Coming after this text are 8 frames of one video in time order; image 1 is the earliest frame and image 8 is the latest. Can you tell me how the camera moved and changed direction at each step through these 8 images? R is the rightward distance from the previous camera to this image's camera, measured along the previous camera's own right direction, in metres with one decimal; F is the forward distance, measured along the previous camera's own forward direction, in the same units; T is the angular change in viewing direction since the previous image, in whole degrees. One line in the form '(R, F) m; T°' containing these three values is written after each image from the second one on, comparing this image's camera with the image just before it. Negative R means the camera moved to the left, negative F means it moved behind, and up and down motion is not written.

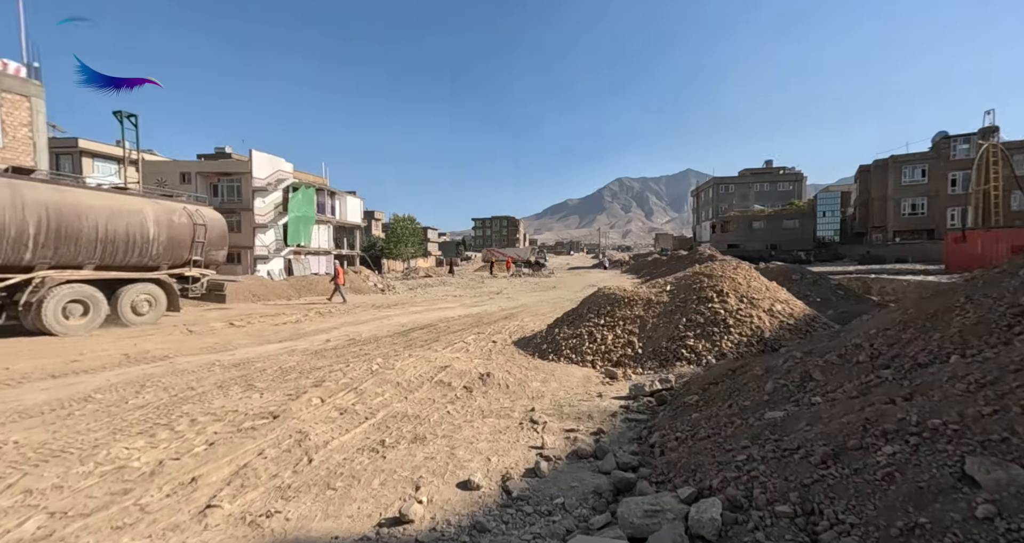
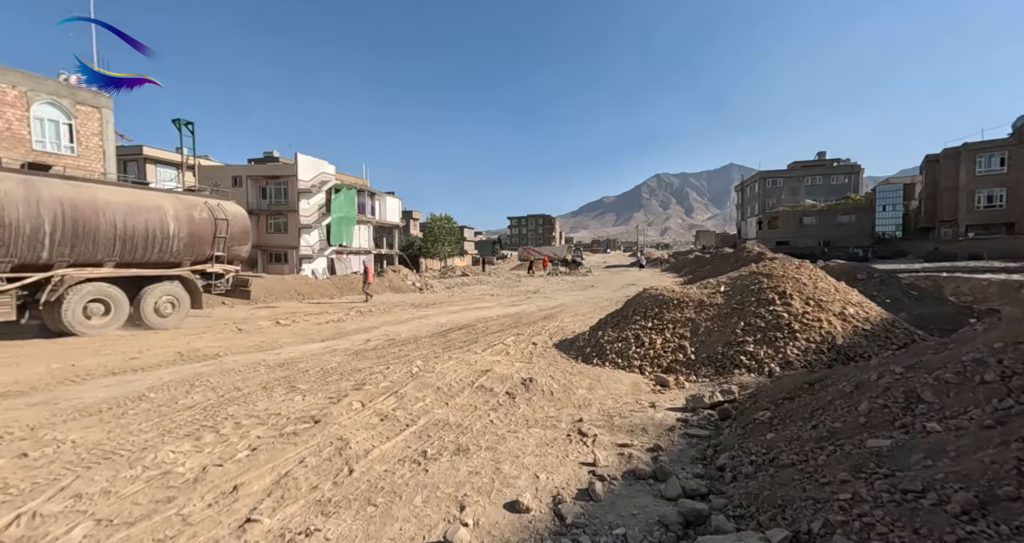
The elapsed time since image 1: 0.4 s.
(-0.1, +0.3) m; -4°
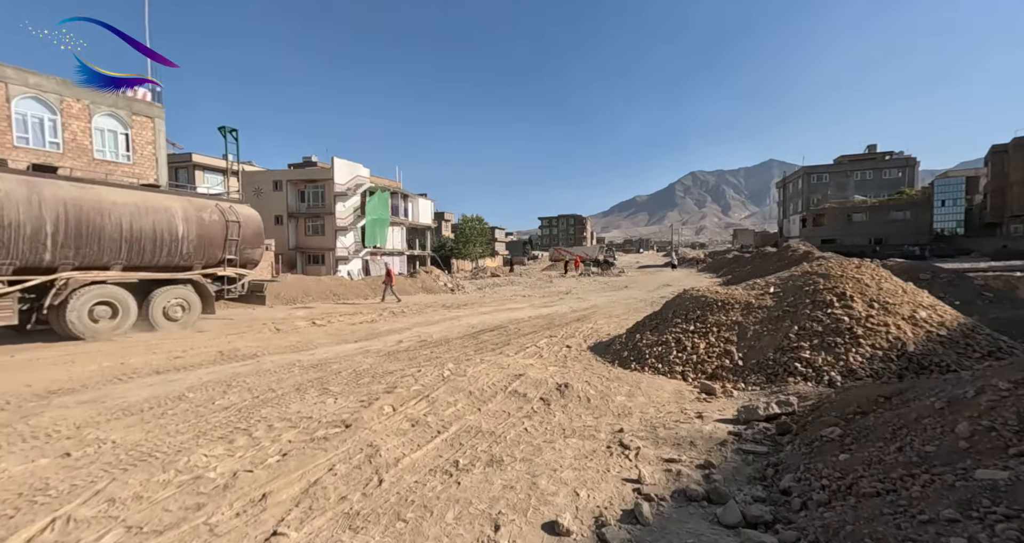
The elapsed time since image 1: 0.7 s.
(0.0, +0.2) m; -4°
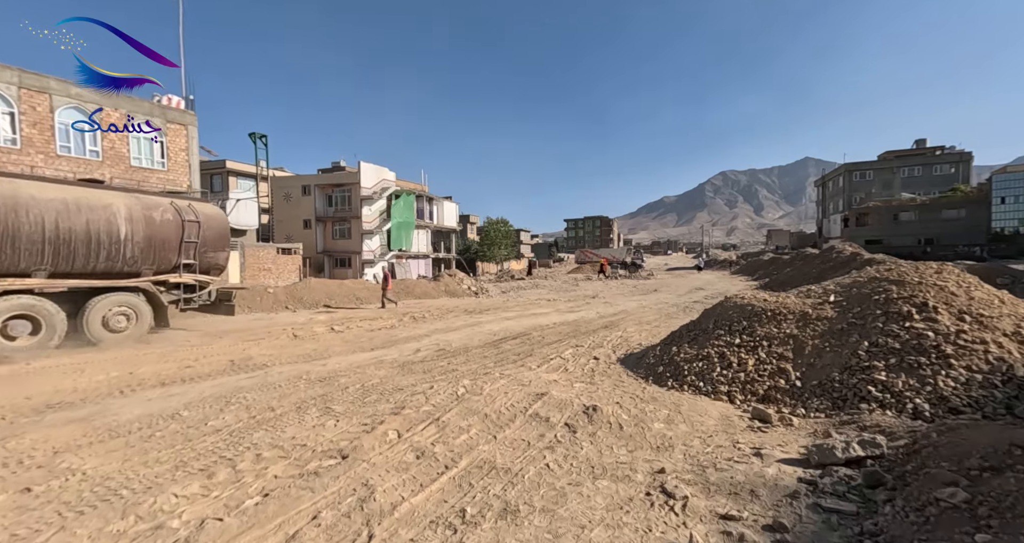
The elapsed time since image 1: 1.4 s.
(+0.1, +0.7) m; -3°
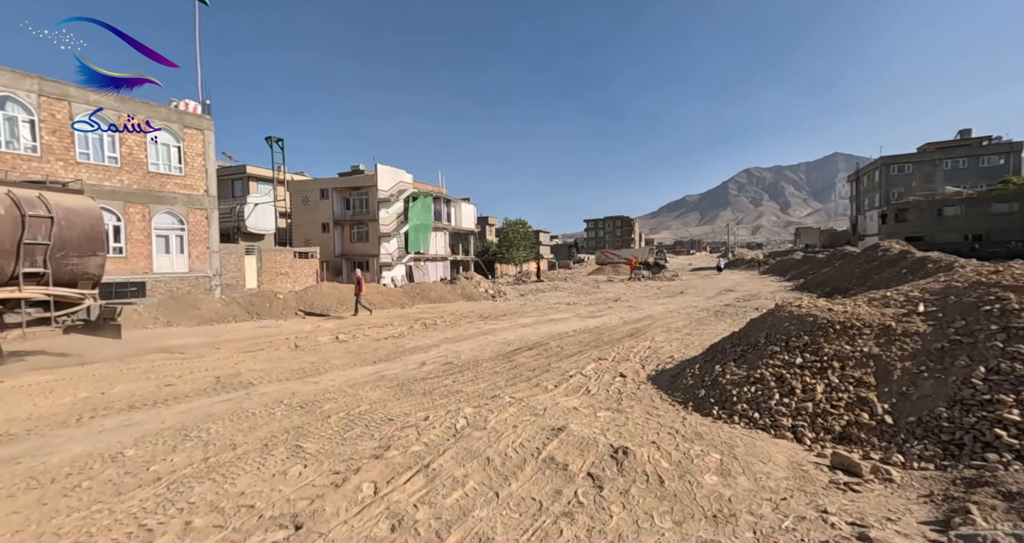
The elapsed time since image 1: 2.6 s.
(+0.1, +1.1) m; -2°
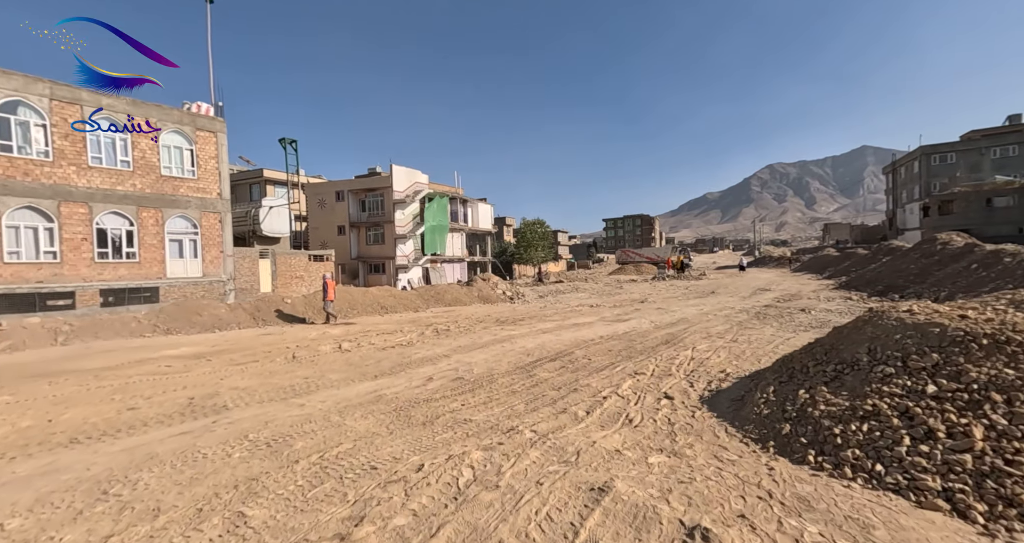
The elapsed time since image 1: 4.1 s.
(0.0, +1.4) m; -2°
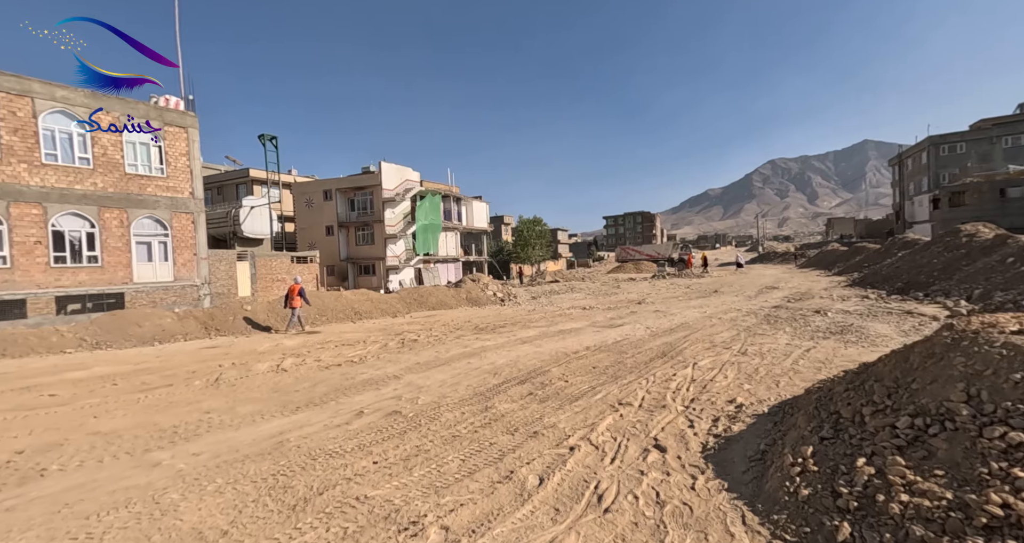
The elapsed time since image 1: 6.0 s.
(+0.8, +1.9) m; 0°
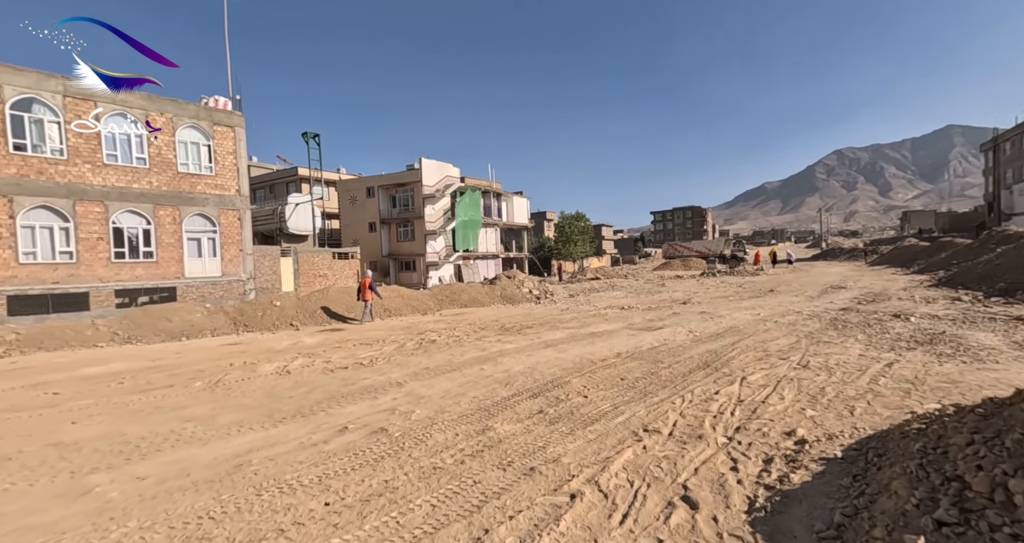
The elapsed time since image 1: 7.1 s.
(+0.5, +1.1) m; -6°
